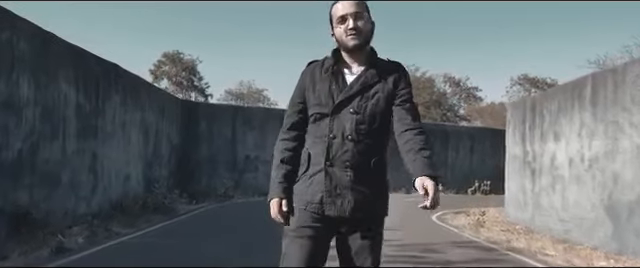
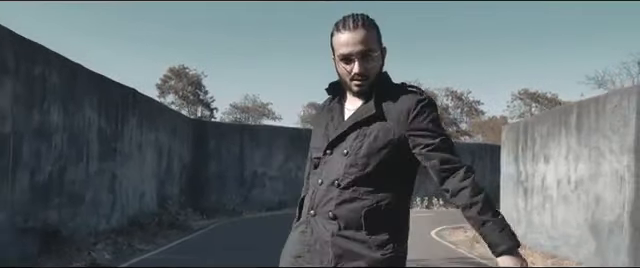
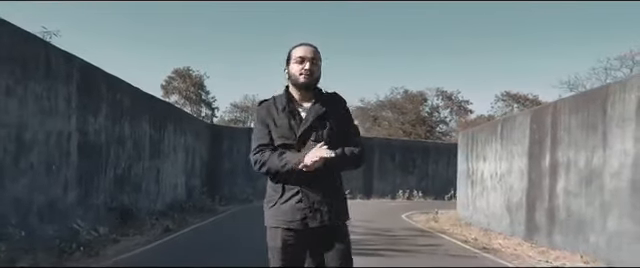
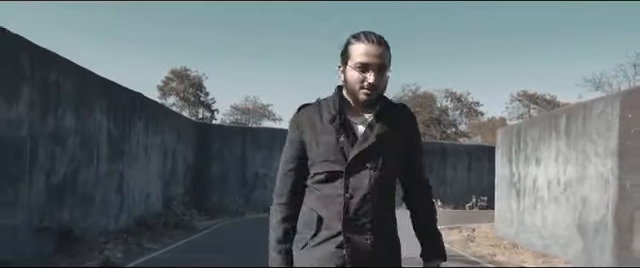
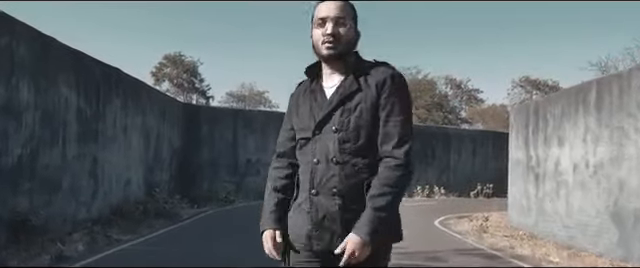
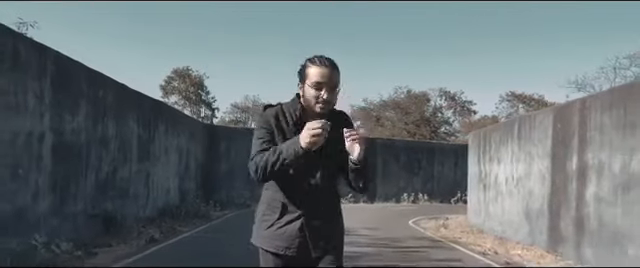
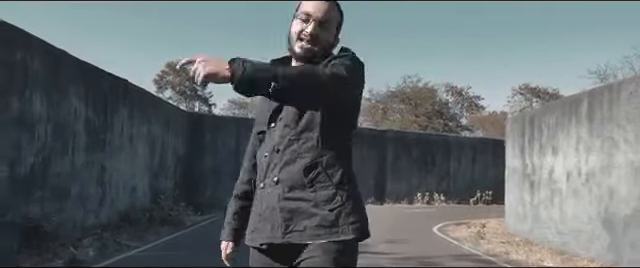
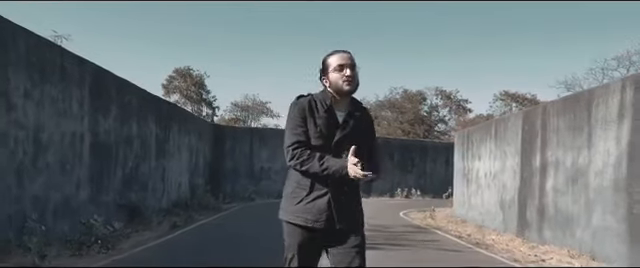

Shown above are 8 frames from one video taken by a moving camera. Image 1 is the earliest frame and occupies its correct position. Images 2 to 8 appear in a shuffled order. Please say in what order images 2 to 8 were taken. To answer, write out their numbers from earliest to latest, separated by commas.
5, 7, 2, 4, 6, 3, 8
